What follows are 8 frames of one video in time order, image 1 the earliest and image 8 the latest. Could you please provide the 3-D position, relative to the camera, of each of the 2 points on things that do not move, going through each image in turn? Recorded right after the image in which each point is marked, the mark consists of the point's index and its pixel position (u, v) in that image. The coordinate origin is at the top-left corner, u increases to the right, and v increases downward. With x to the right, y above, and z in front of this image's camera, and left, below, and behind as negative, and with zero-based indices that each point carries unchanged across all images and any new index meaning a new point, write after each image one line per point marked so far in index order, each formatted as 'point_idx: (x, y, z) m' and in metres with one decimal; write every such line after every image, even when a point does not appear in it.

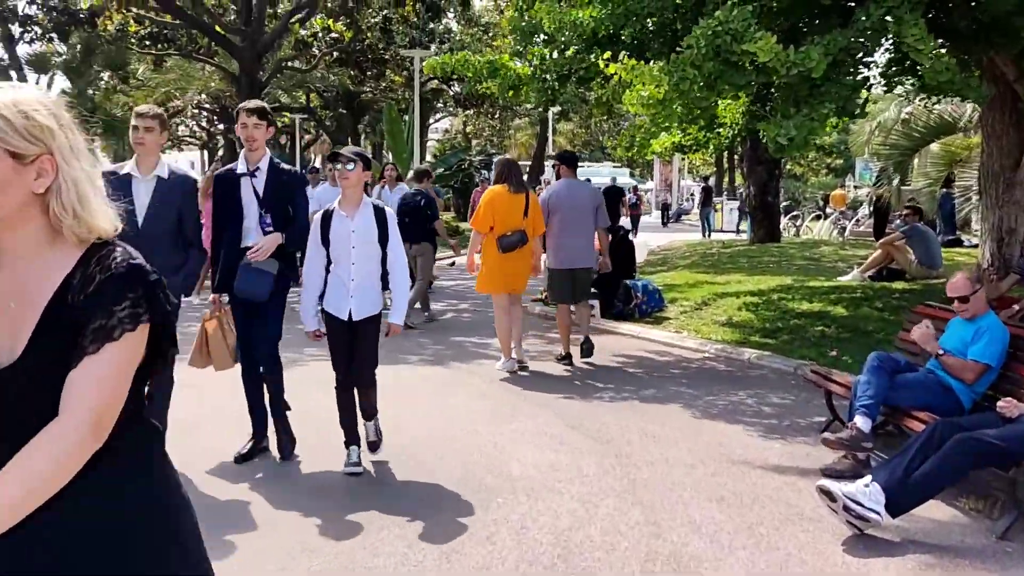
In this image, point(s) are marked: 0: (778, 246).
0: (+6.0, +0.9, +19.8) m
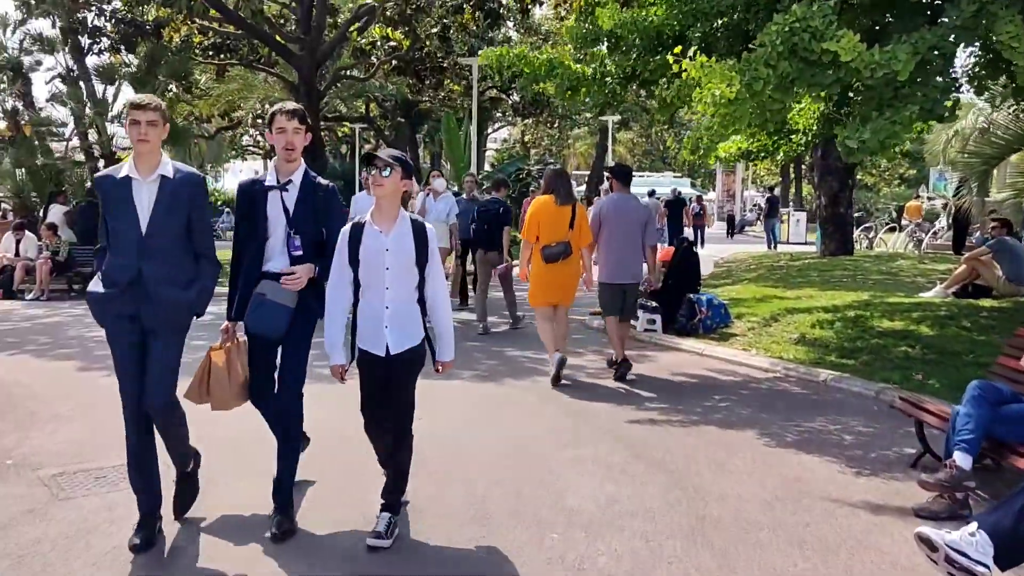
0: (+7.2, +0.6, +18.9) m
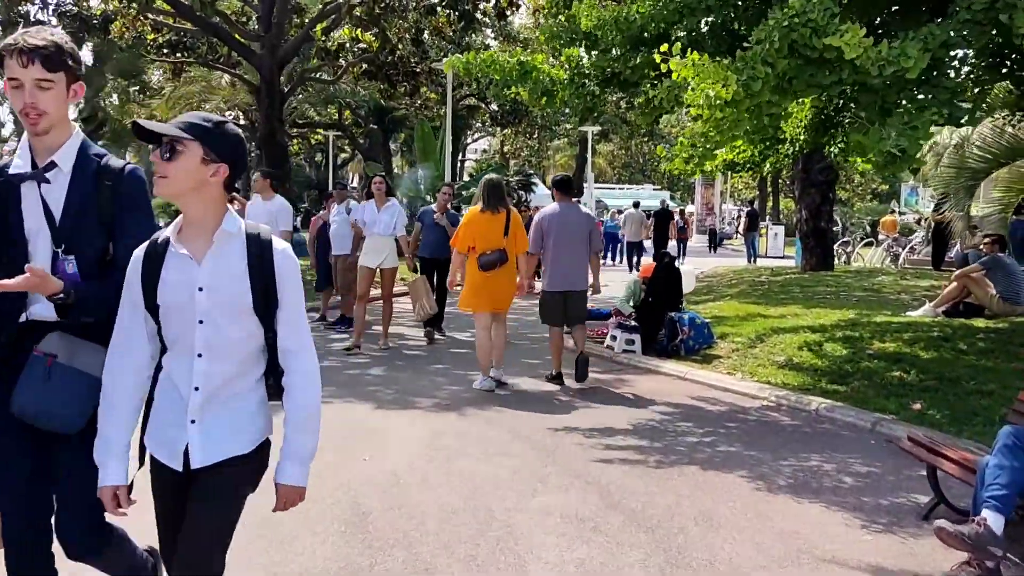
0: (+6.7, +0.3, +18.3) m
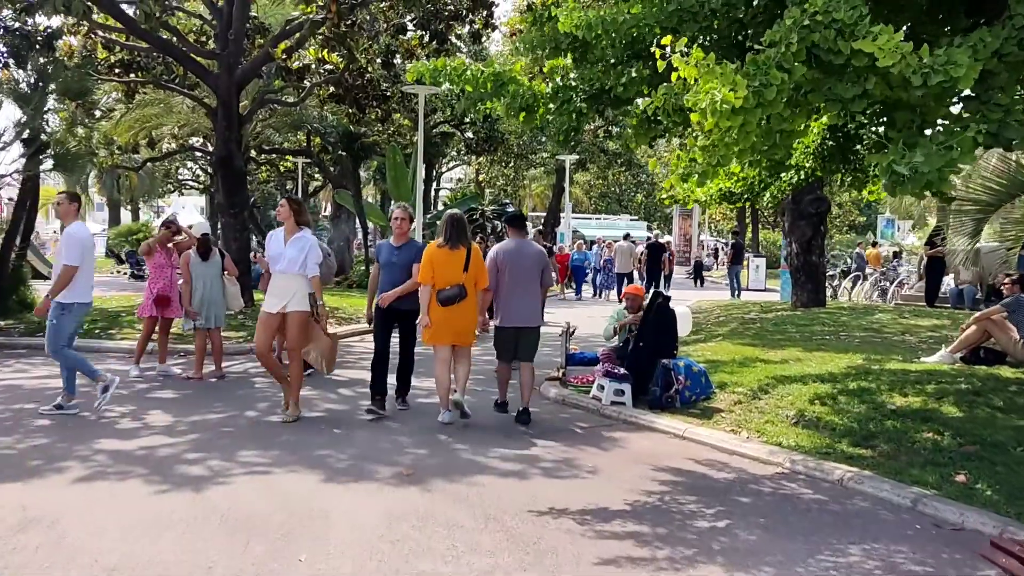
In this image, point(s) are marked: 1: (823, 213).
0: (+6.2, -0.5, +17.3) m
1: (+6.5, +1.6, +18.4) m
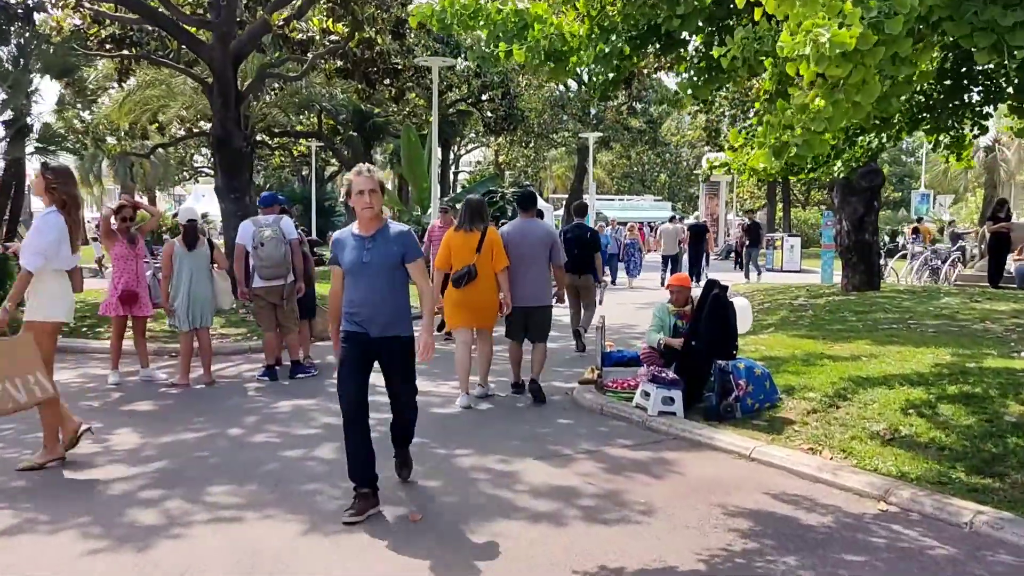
0: (+6.6, -0.1, +15.7) m
1: (+6.9, +1.9, +16.7) m
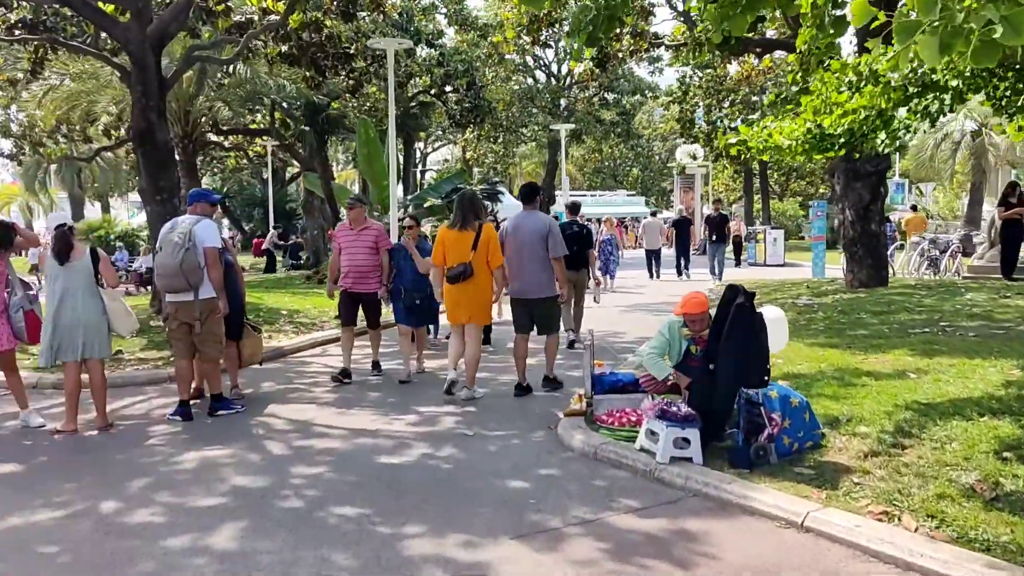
0: (+6.1, -0.1, +14.1) m
1: (+6.4, +2.0, +15.1) m
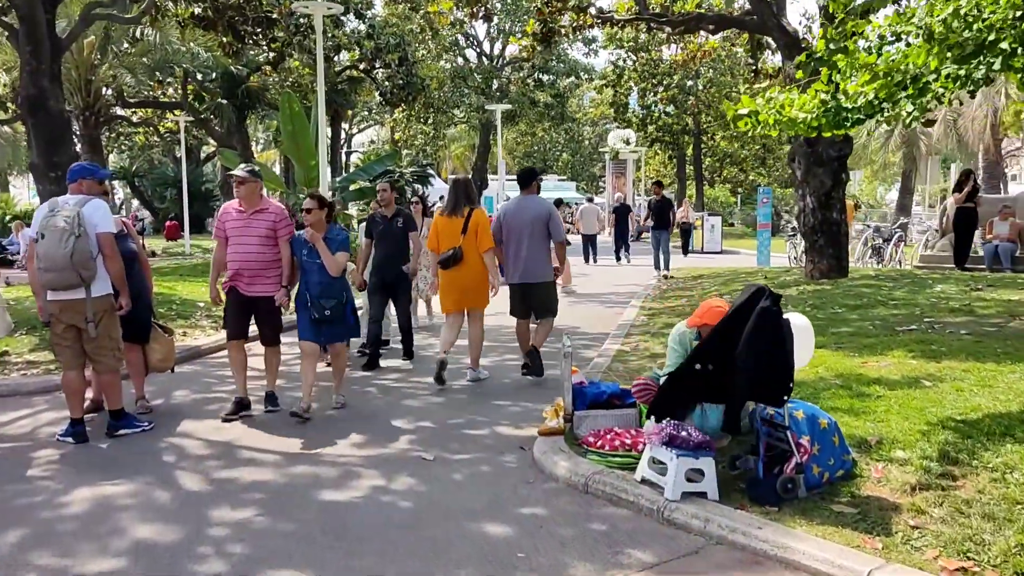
0: (+5.3, +0.1, +13.5) m
1: (+5.5, +2.2, +14.5) m
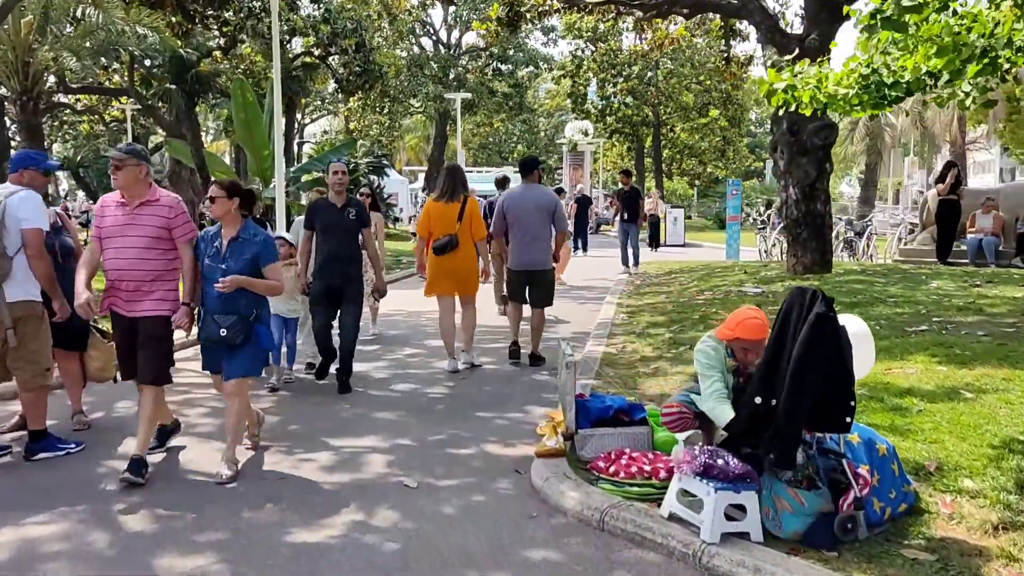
0: (+4.9, +0.1, +12.8) m
1: (+5.0, +2.2, +13.8) m
